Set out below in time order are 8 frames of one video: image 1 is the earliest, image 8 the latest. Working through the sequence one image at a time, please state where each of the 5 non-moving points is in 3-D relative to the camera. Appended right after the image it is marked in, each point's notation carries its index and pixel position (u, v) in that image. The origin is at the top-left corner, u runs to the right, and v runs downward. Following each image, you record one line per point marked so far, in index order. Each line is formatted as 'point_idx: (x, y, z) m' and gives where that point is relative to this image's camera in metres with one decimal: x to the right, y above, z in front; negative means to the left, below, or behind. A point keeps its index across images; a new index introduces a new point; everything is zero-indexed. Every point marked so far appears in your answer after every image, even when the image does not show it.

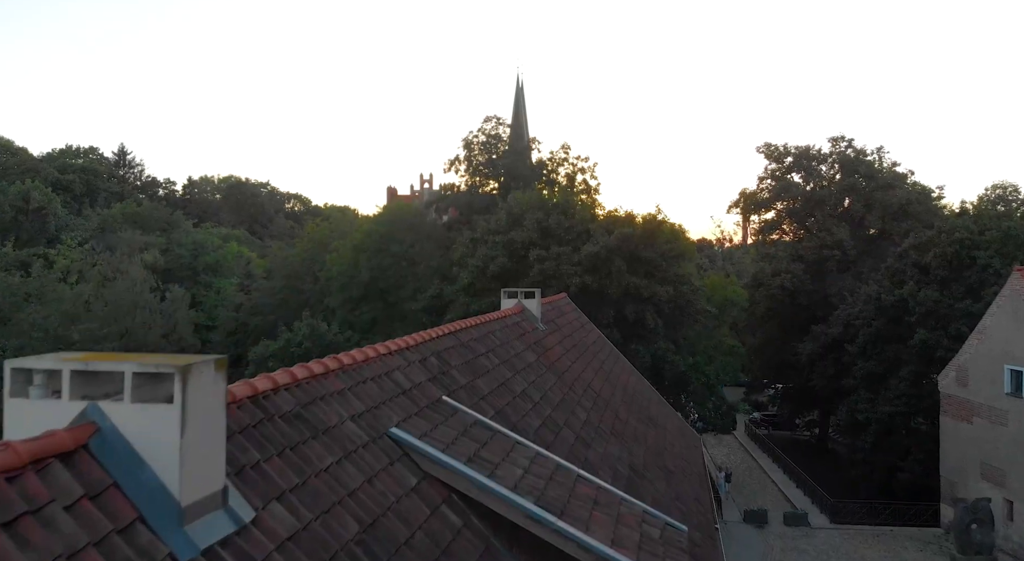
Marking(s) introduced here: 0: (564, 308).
0: (+0.8, -0.4, +12.3) m
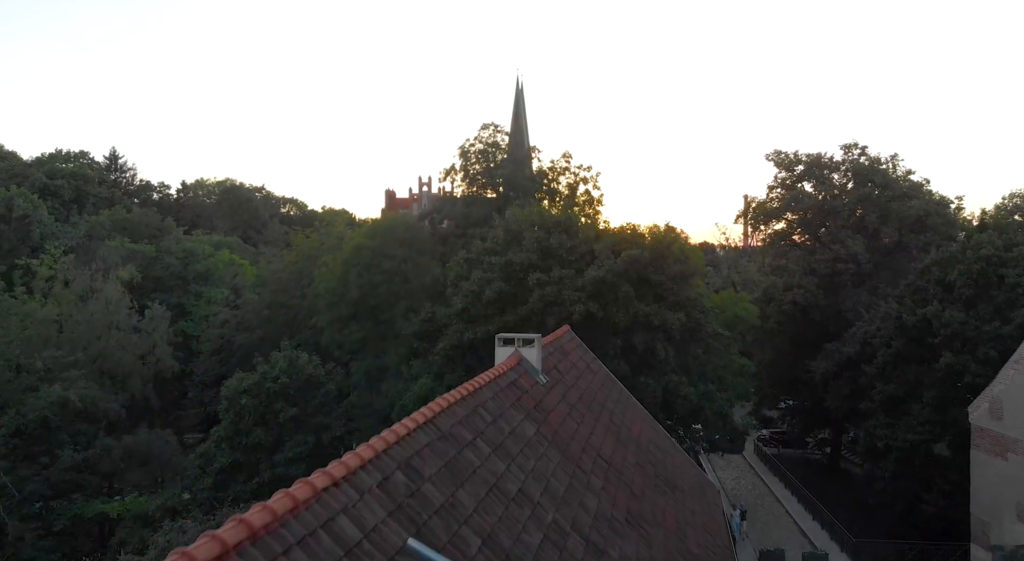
0: (+0.7, -0.9, +10.9) m
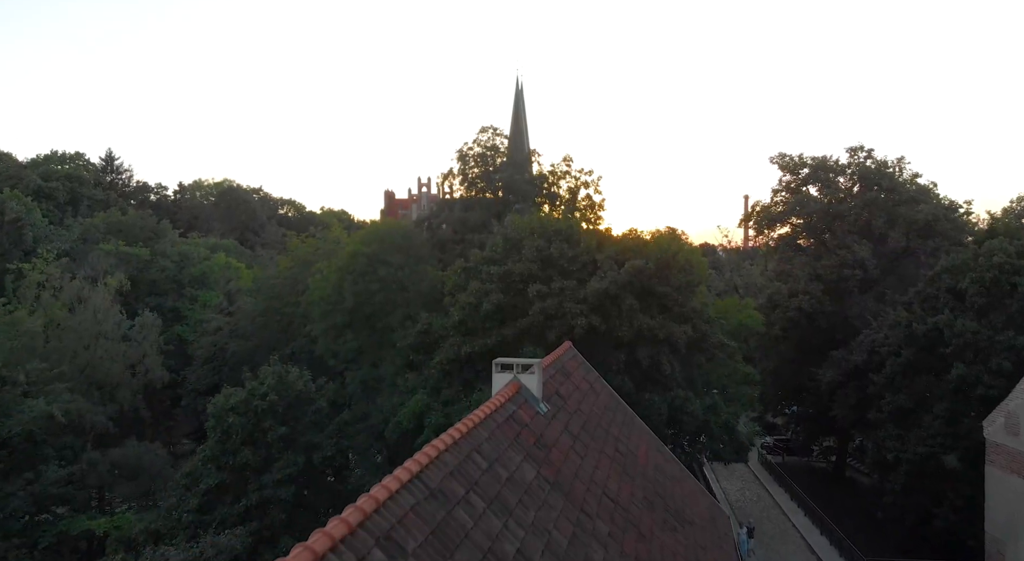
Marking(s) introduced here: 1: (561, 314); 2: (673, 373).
0: (+0.7, -1.1, +10.3) m
1: (+0.9, -0.6, +14.6) m
2: (+3.0, -1.7, +14.8) m
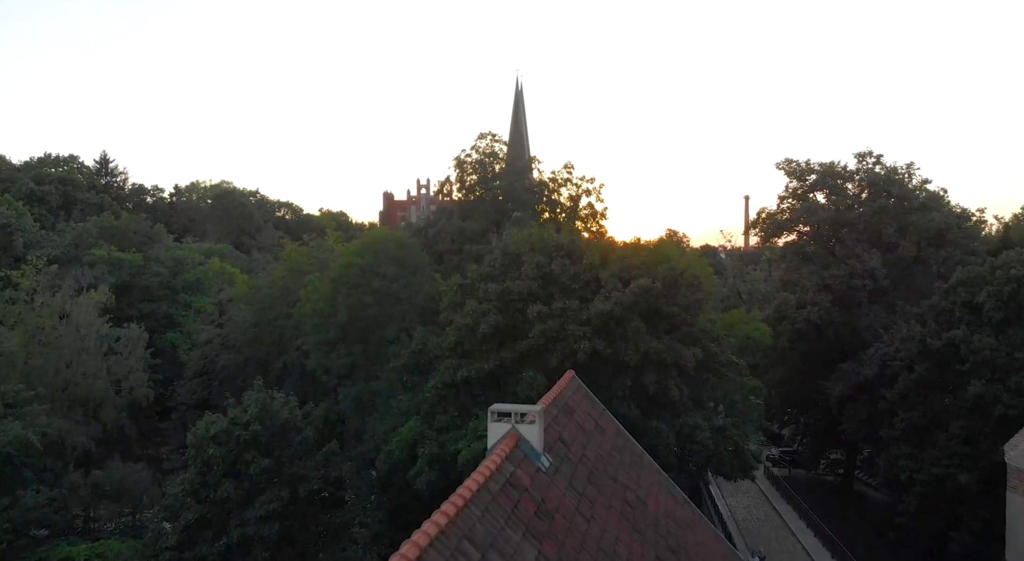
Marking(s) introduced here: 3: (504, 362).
0: (+0.7, -1.5, +9.4) m
1: (+0.9, -1.0, +13.8) m
2: (+3.0, -2.1, +14.0) m
3: (-0.1, -1.4, +14.0) m
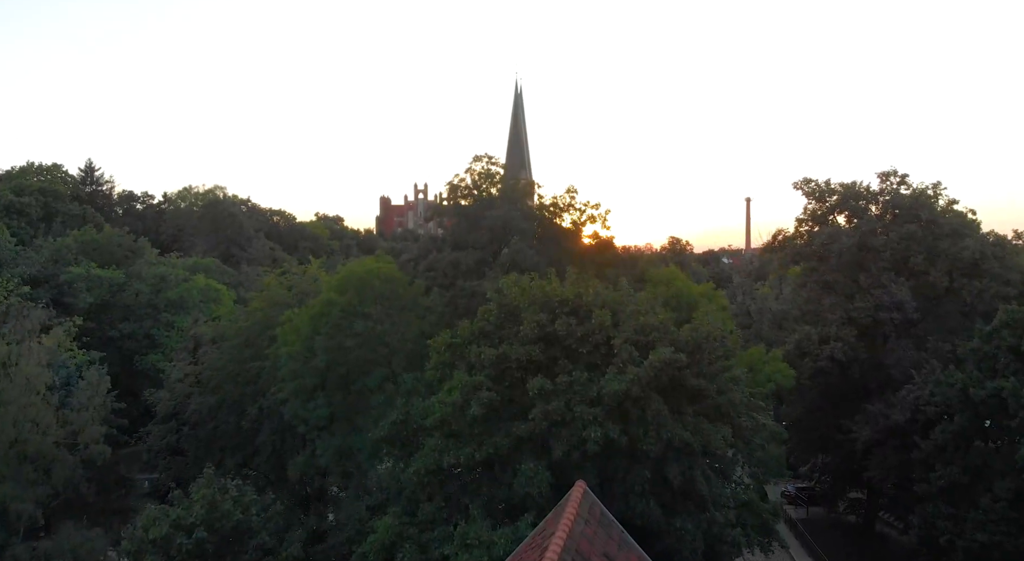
0: (+0.6, -2.5, +7.3) m
1: (+0.9, -2.0, +11.6) m
2: (+3.0, -3.1, +11.9) m
3: (-0.2, -2.5, +11.9) m
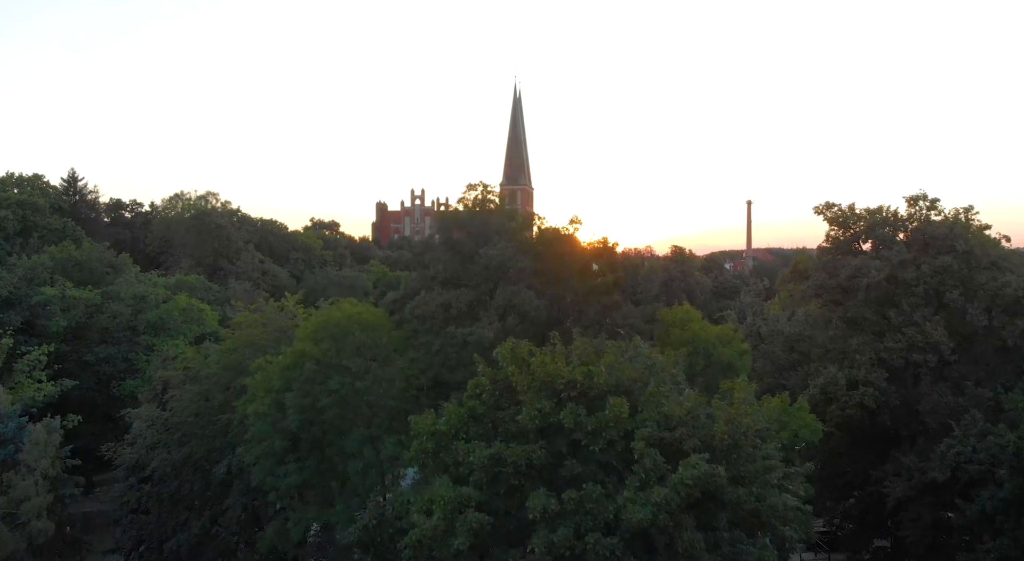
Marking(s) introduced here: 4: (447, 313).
0: (+0.6, -3.7, +5.0) m
1: (+0.8, -3.2, +9.3) m
2: (+2.9, -4.3, +9.6) m
3: (-0.2, -3.6, +9.6) m
4: (-1.6, -0.8, +20.0) m
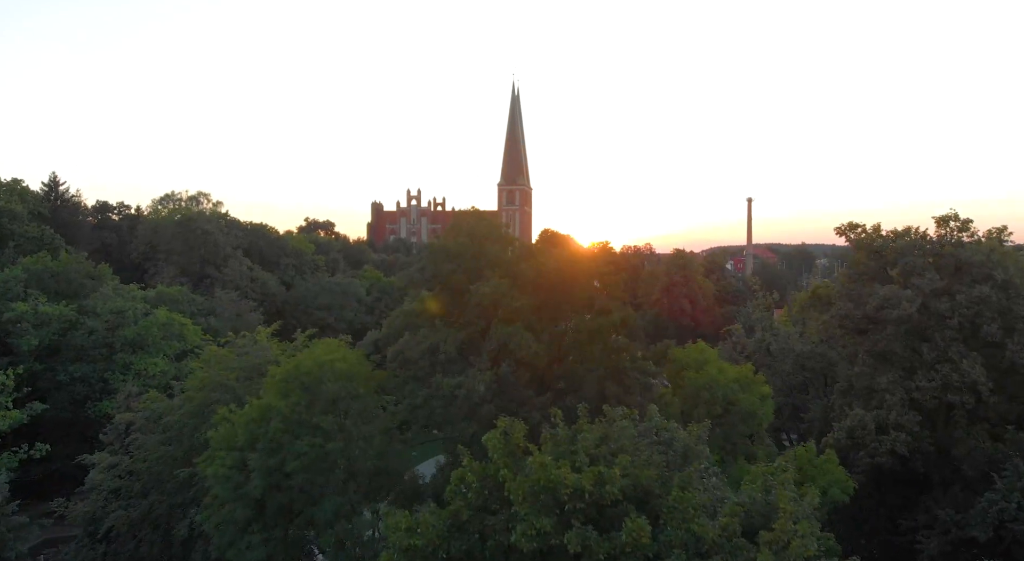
0: (+0.5, -4.7, +2.9) m
1: (+0.7, -4.1, +7.2) m
2: (+2.8, -5.2, +7.5) m
3: (-0.3, -4.6, +7.5) m
4: (-1.7, -1.7, +17.8) m
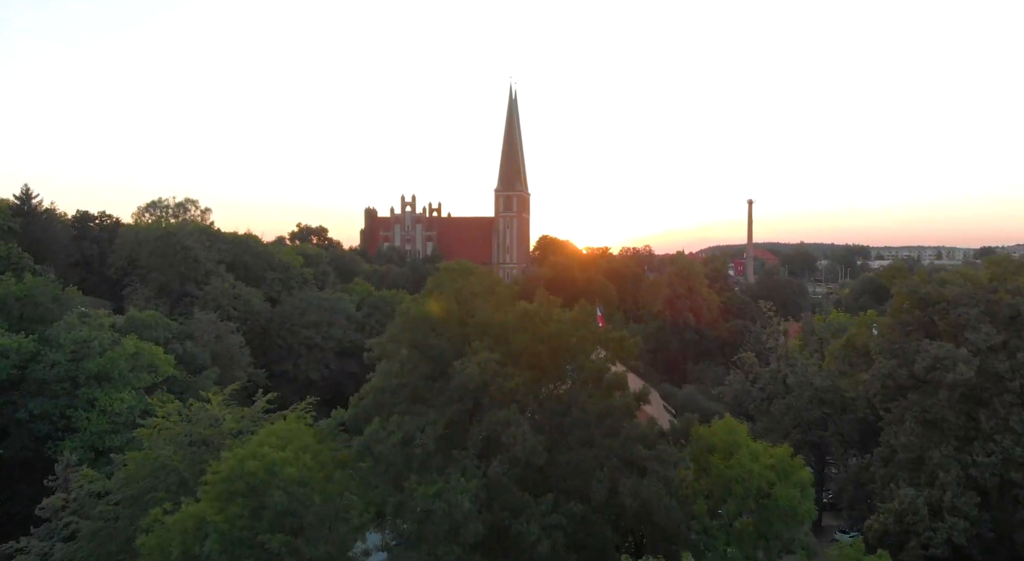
0: (+0.4, -6.1, -0.1) m
1: (+0.6, -5.6, +4.2) m
2: (+2.7, -6.7, +4.5) m
3: (-0.5, -6.0, +4.5) m
4: (-1.9, -3.1, +14.8) m
